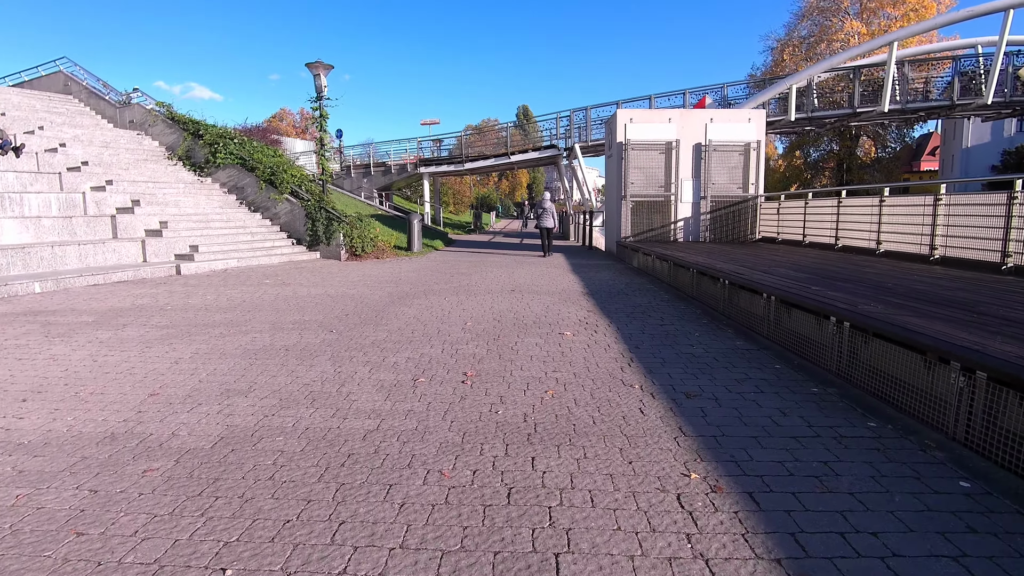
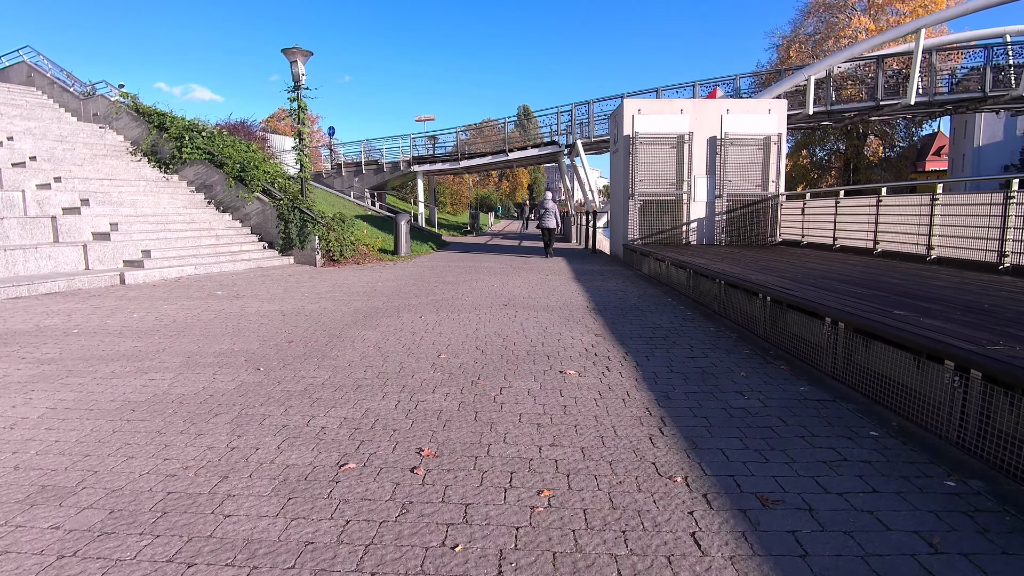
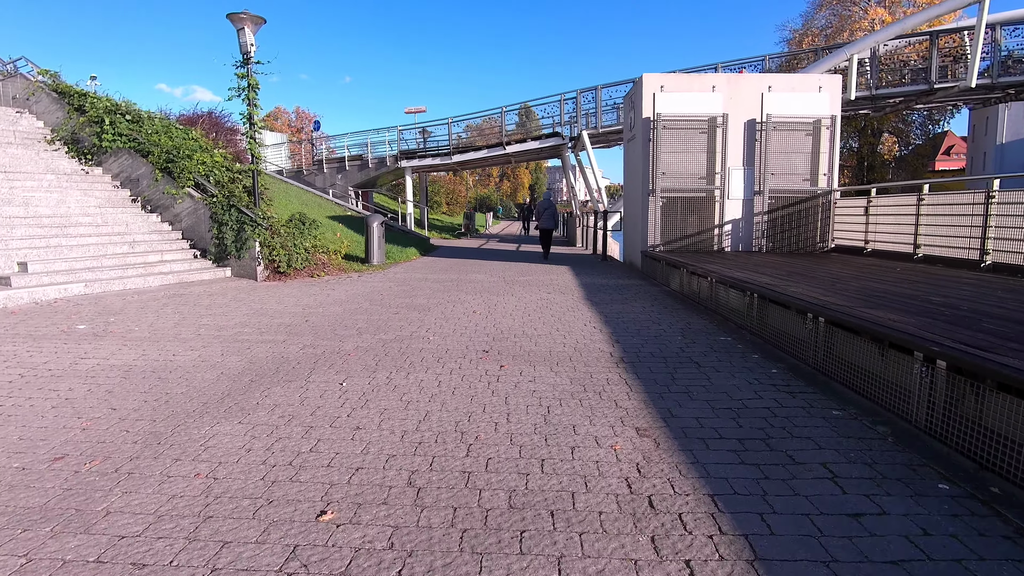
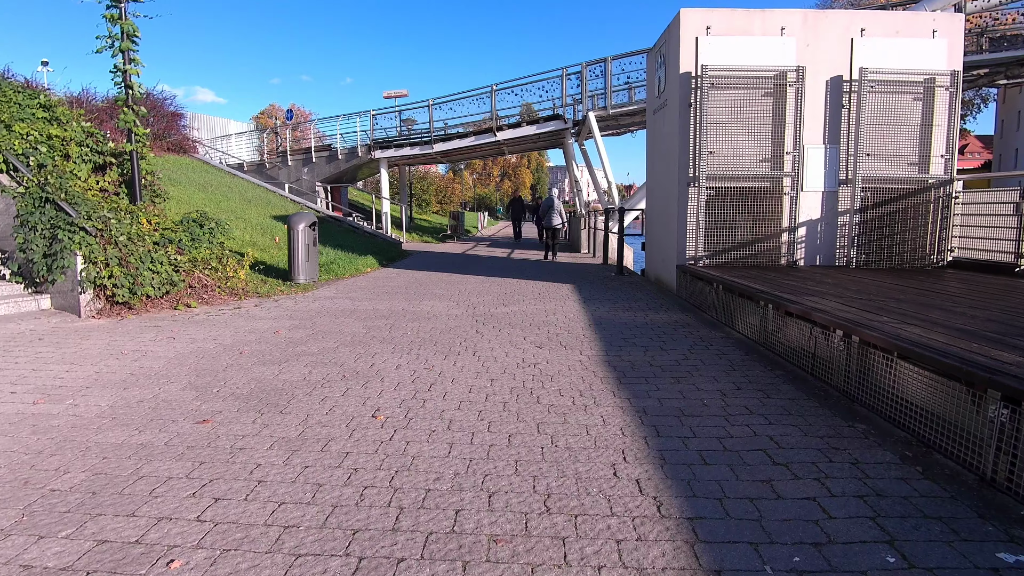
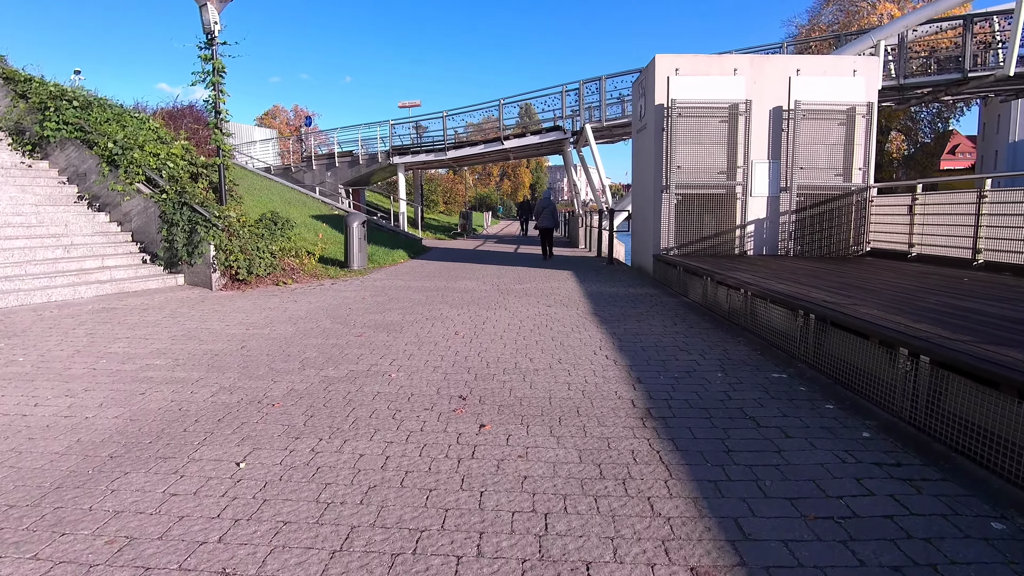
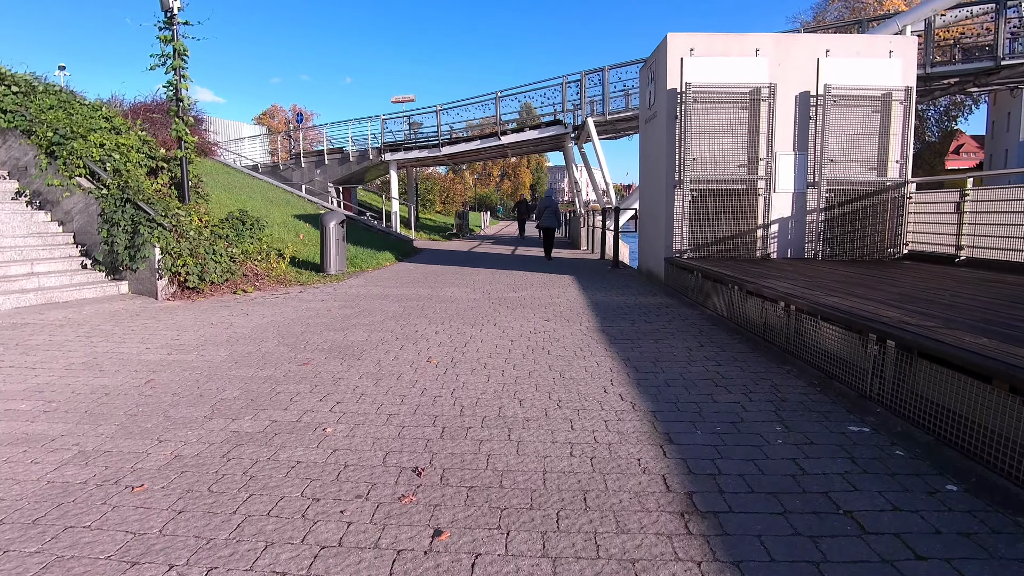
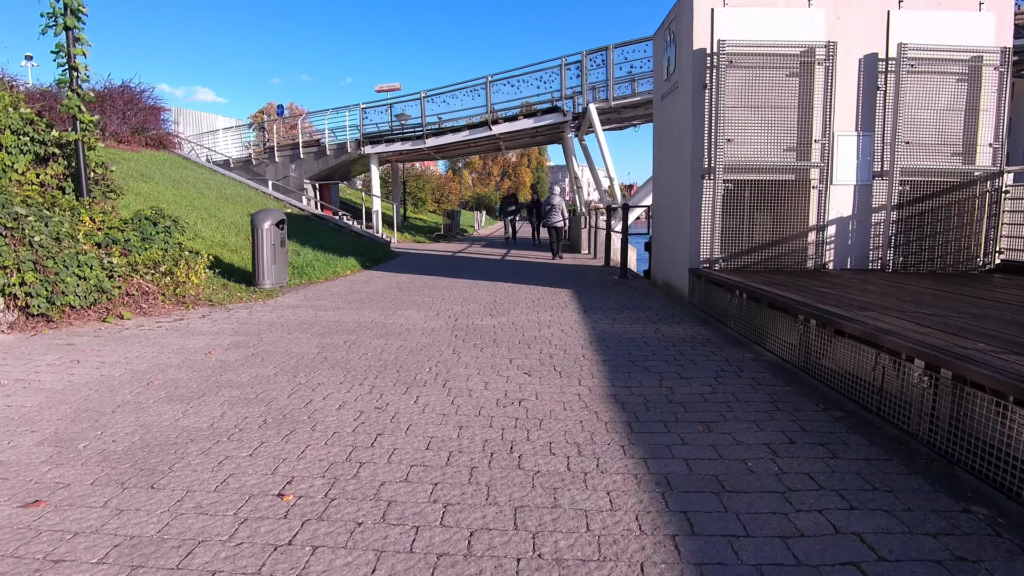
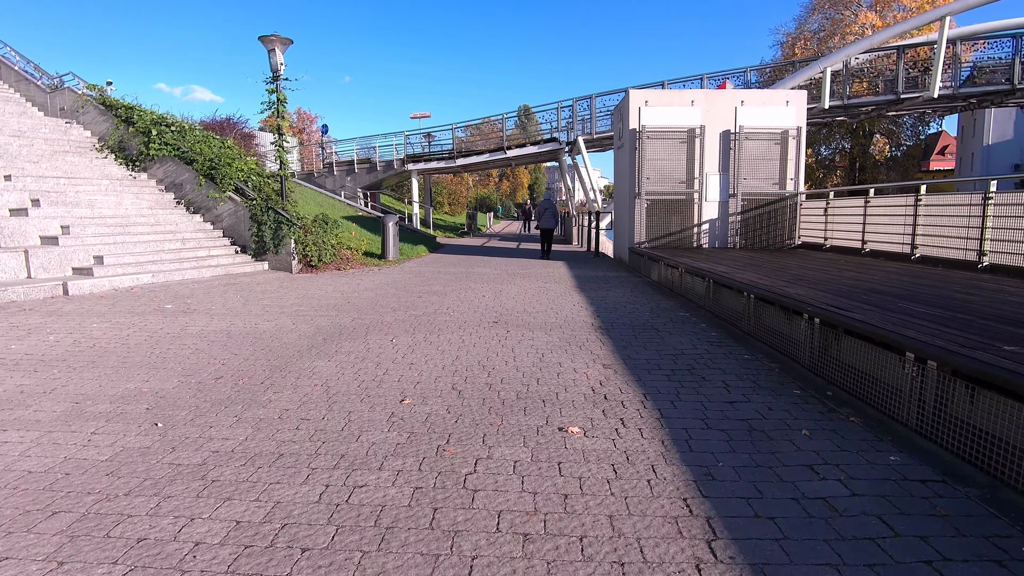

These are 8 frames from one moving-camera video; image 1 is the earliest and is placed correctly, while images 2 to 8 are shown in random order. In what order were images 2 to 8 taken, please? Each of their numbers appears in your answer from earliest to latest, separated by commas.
2, 8, 3, 5, 6, 4, 7
